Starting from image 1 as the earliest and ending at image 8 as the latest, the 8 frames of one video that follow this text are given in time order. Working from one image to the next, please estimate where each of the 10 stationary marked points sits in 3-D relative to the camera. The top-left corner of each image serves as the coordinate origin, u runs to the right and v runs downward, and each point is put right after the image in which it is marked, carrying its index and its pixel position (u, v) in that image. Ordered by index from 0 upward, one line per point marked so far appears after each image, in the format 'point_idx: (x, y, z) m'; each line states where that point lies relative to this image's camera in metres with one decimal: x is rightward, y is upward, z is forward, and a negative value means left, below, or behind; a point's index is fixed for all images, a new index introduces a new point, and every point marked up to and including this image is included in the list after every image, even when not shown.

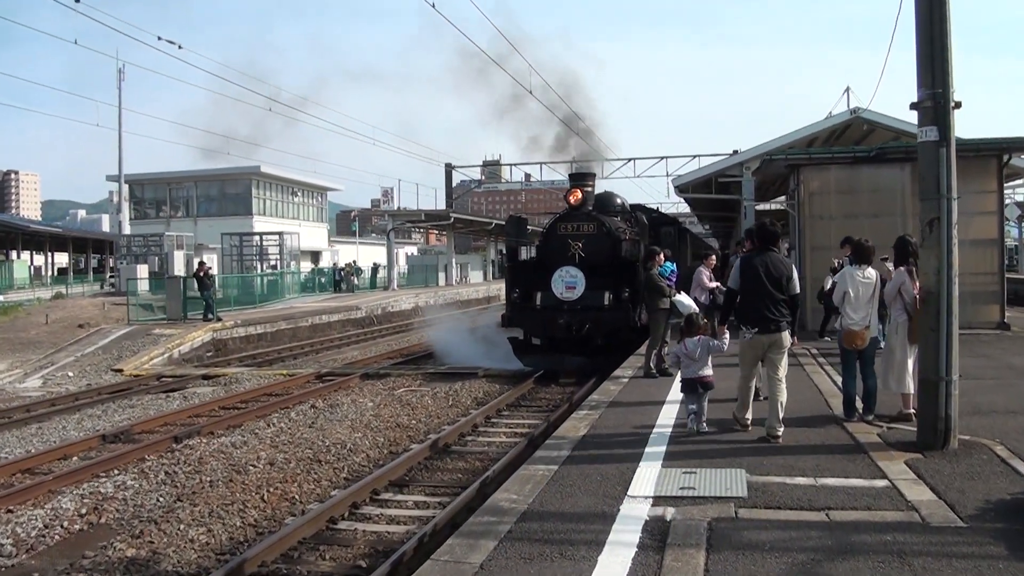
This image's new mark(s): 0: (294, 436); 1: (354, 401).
0: (-2.4, -1.6, +9.2) m
1: (-2.1, -1.5, +11.3) m
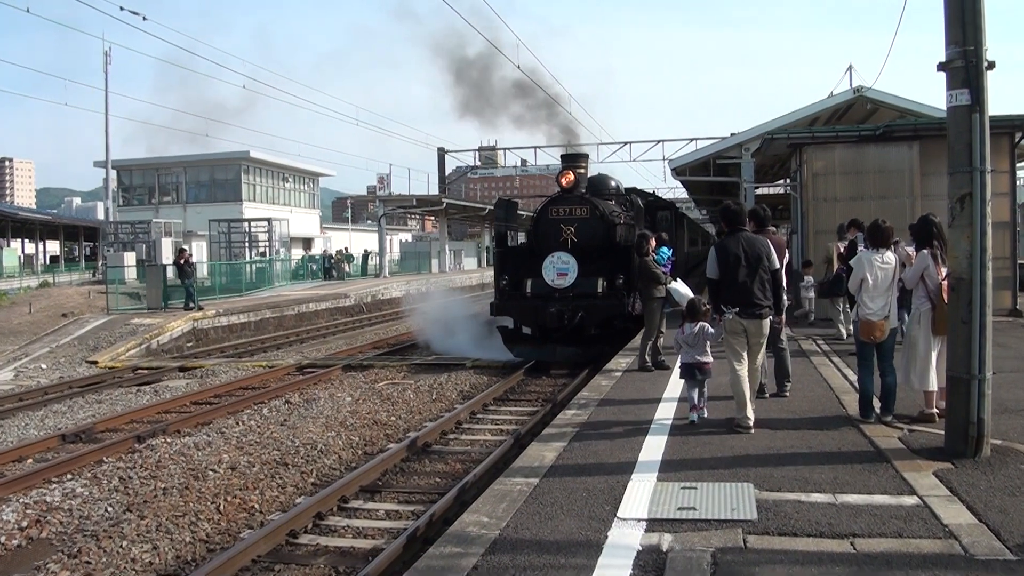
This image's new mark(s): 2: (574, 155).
0: (-2.5, -1.5, +8.5) m
1: (-2.3, -1.4, +10.7) m
2: (+1.1, +2.3, +14.6) m
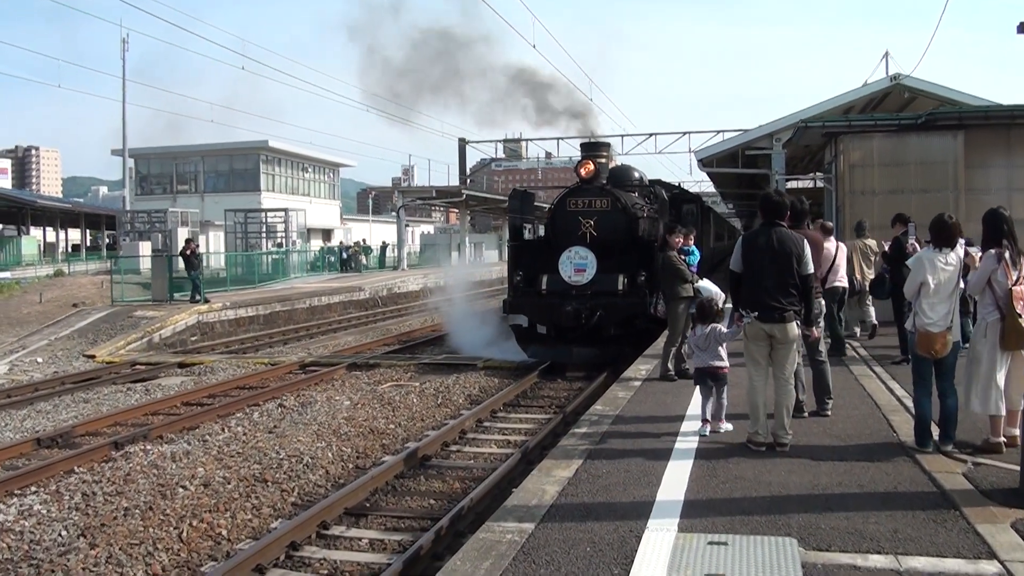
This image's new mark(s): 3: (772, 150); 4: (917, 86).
0: (-2.4, -1.5, +7.8) m
1: (-2.1, -1.3, +10.0) m
2: (+1.3, +2.3, +13.8) m
3: (+5.1, +2.7, +16.7) m
4: (+7.4, +3.7, +15.6) m
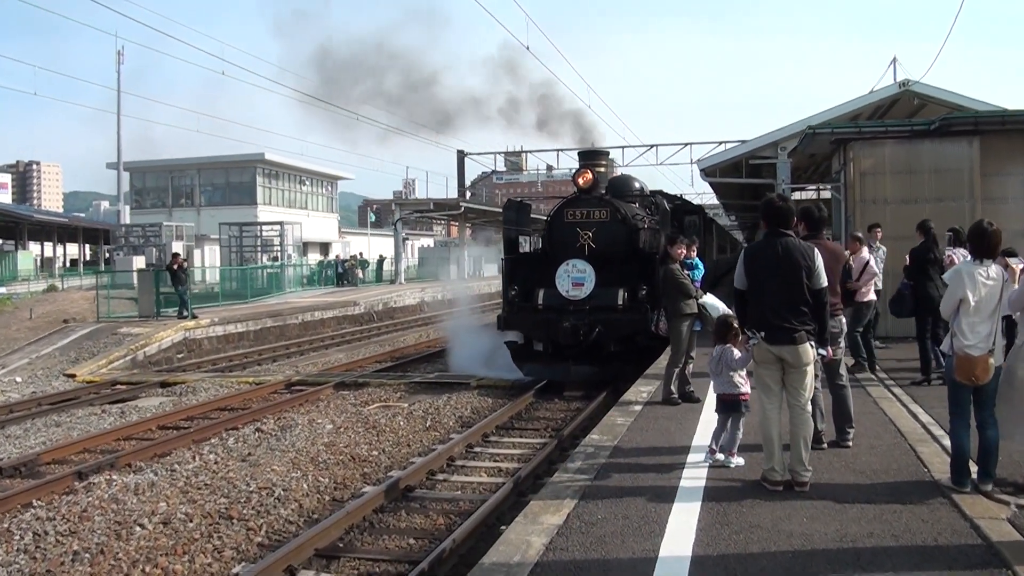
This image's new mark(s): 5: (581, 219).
0: (-2.5, -1.6, +7.2) m
1: (-2.2, -1.5, +9.4) m
2: (+1.2, +2.1, +13.2) m
3: (+5.0, +2.4, +16.1) m
4: (+7.3, +3.5, +15.0) m
5: (+1.0, +1.0, +11.9) m
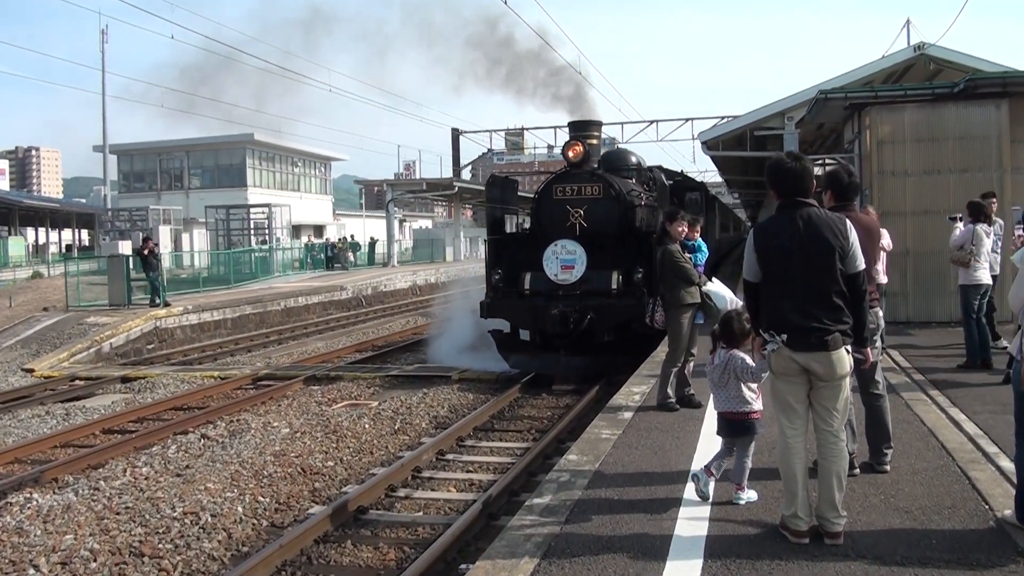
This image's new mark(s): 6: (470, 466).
0: (-2.7, -1.6, +6.3) m
1: (-2.4, -1.4, +8.4) m
2: (+1.0, +2.4, +12.1) m
3: (+4.8, +2.8, +15.0) m
4: (+7.1, +3.8, +13.9) m
5: (+0.7, +1.2, +10.8) m
6: (-0.4, -1.5, +7.1) m
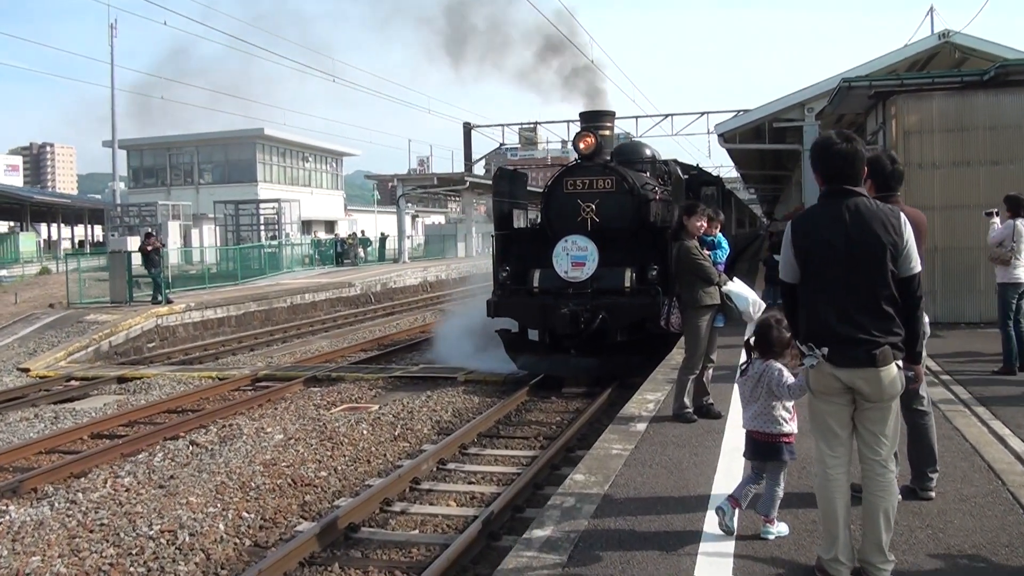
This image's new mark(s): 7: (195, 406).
0: (-2.7, -1.6, +5.8) m
1: (-2.4, -1.3, +8.0) m
2: (+1.1, +2.4, +11.7) m
3: (+5.0, +2.8, +14.4) m
4: (+7.3, +3.9, +13.3) m
5: (+0.8, +1.2, +10.3) m
6: (-0.3, -1.5, +6.7) m
7: (-3.8, -1.4, +10.1) m
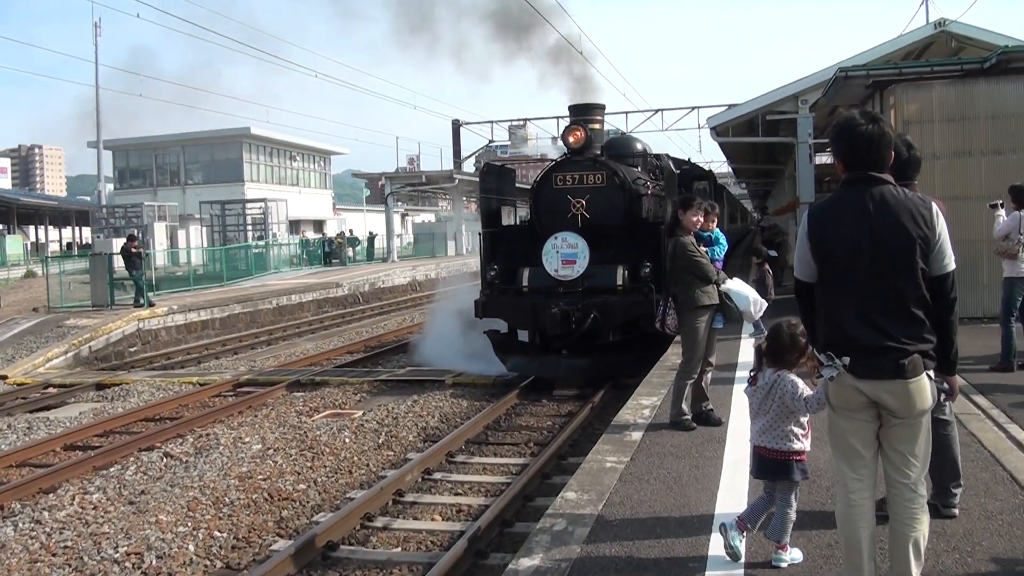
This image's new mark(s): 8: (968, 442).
0: (-2.8, -1.6, +5.5) m
1: (-2.5, -1.4, +7.6) m
2: (+1.0, +2.4, +11.3) m
3: (+4.8, +2.9, +14.1) m
4: (+7.1, +4.0, +13.0) m
5: (+0.7, +1.2, +10.0) m
6: (-0.4, -1.5, +6.3) m
7: (-3.9, -1.4, +9.8) m
8: (+2.5, -0.8, +4.6) m
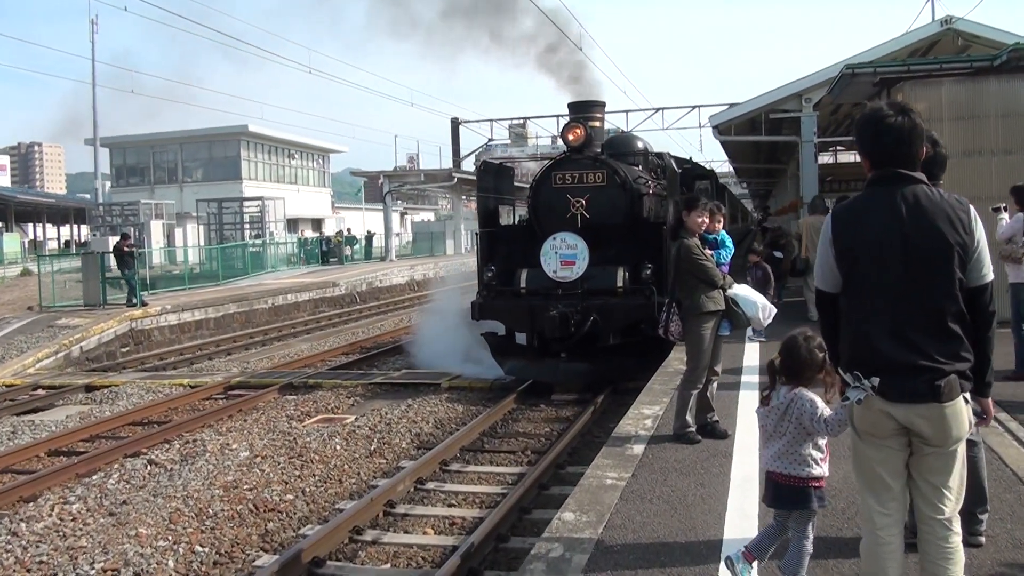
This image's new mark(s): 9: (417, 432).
0: (-2.8, -1.6, +5.2) m
1: (-2.5, -1.4, +7.4) m
2: (+1.0, +2.4, +11.1) m
3: (+4.7, +2.9, +13.9) m
4: (+7.0, +3.9, +12.8) m
5: (+0.7, +1.2, +9.7) m
6: (-0.4, -1.5, +6.1) m
7: (-3.9, -1.4, +9.5) m
8: (+2.4, -0.8, +4.3) m
9: (-0.9, -1.3, +7.8) m
